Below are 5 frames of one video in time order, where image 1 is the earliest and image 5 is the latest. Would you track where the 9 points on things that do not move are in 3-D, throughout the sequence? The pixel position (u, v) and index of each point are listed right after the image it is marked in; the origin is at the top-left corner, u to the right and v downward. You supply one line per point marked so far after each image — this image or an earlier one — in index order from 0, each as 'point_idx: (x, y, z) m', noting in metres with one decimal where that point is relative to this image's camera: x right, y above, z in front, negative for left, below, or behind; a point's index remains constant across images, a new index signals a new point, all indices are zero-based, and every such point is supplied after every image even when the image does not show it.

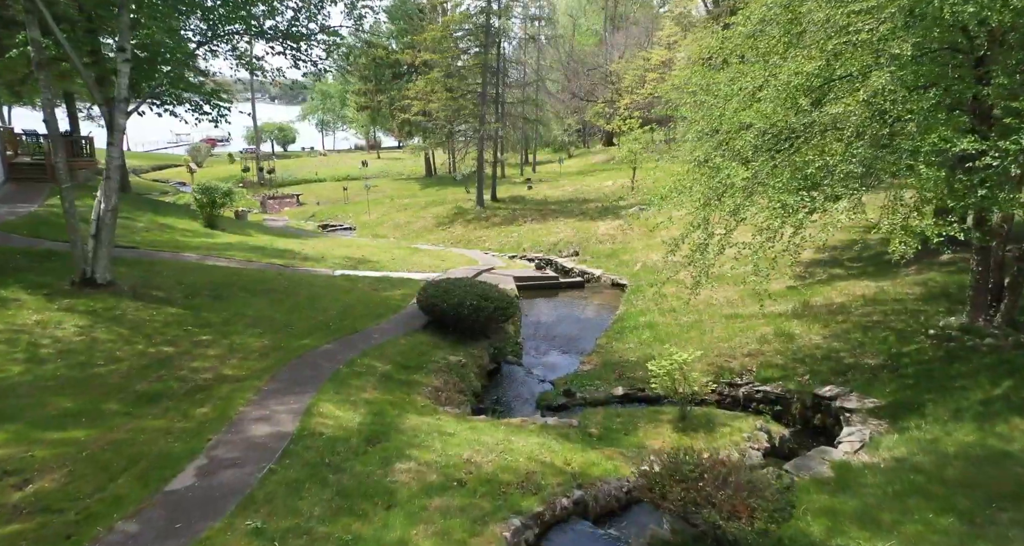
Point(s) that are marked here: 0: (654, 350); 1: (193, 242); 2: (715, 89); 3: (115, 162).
0: (+2.5, -1.3, +10.9) m
1: (-7.8, +0.8, +15.4) m
2: (+3.3, +3.0, +10.1) m
3: (-6.1, +1.7, +9.6) m
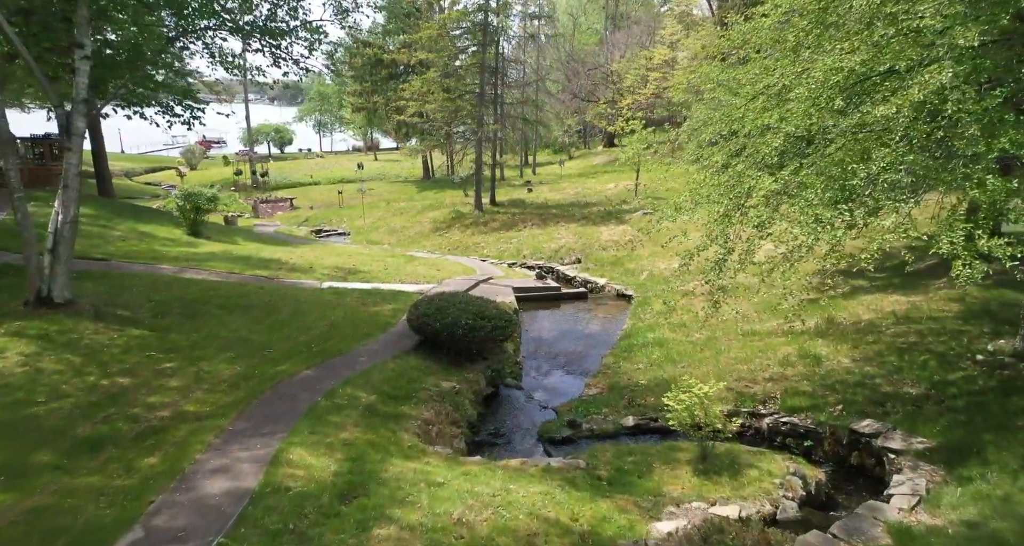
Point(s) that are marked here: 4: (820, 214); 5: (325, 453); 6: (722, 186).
0: (+2.5, -1.6, +10.0) m
1: (-7.8, +0.5, +14.5) m
2: (+3.3, +2.7, +9.3) m
3: (-6.1, +1.4, +8.7) m
4: (+3.1, +0.6, +6.4) m
5: (-1.8, -1.8, +6.2) m
6: (+2.7, +1.1, +8.1) m
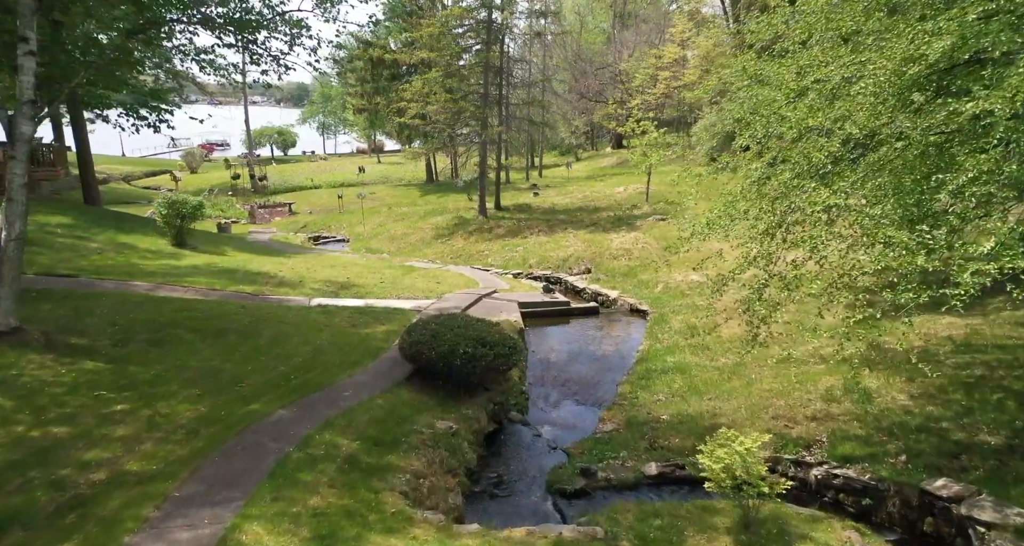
0: (+2.5, -1.9, +8.9) m
1: (-7.7, +0.2, +13.4) m
2: (+3.3, +2.4, +8.1) m
3: (-6.1, +1.1, +7.7) m
4: (+3.1, +0.3, +5.2) m
5: (-1.8, -2.1, +5.0) m
6: (+2.7, +0.8, +6.9) m
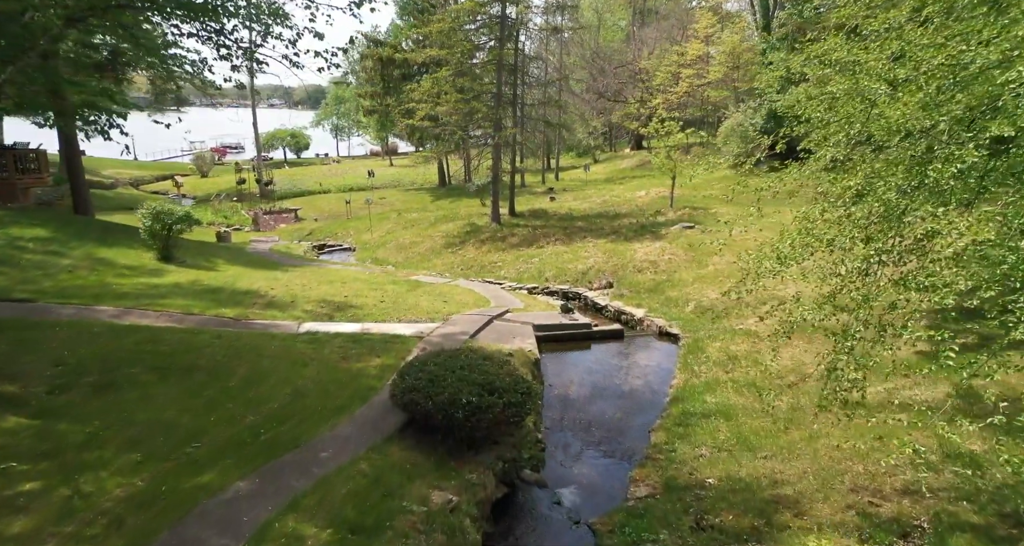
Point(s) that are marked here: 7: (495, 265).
0: (+2.7, -2.2, +7.3) m
1: (-7.5, -0.2, +12.1) m
2: (+3.5, +2.1, +6.5) m
3: (-5.9, +0.8, +6.3) m
4: (+3.2, -0.1, +3.6) m
5: (-1.7, -2.4, +3.6) m
6: (+2.8, +0.5, +5.4) m
7: (-0.5, +0.2, +19.1) m
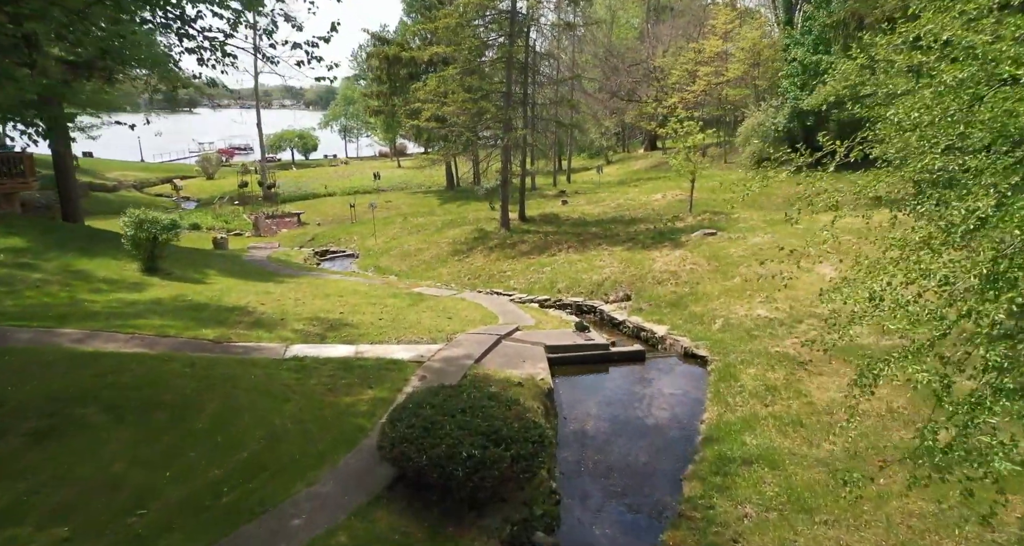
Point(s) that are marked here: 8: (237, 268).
0: (+2.8, -2.5, +6.1) m
1: (-7.3, -0.5, +11.1) m
2: (+3.6, +1.8, +5.3) m
3: (-5.8, +0.5, +5.3) m
4: (+3.2, -0.3, +2.4) m
5: (-1.7, -2.7, +2.4) m
6: (+2.9, +0.2, +4.1) m
7: (-0.2, -0.1, +18.0) m
8: (-7.4, +0.1, +16.8) m
